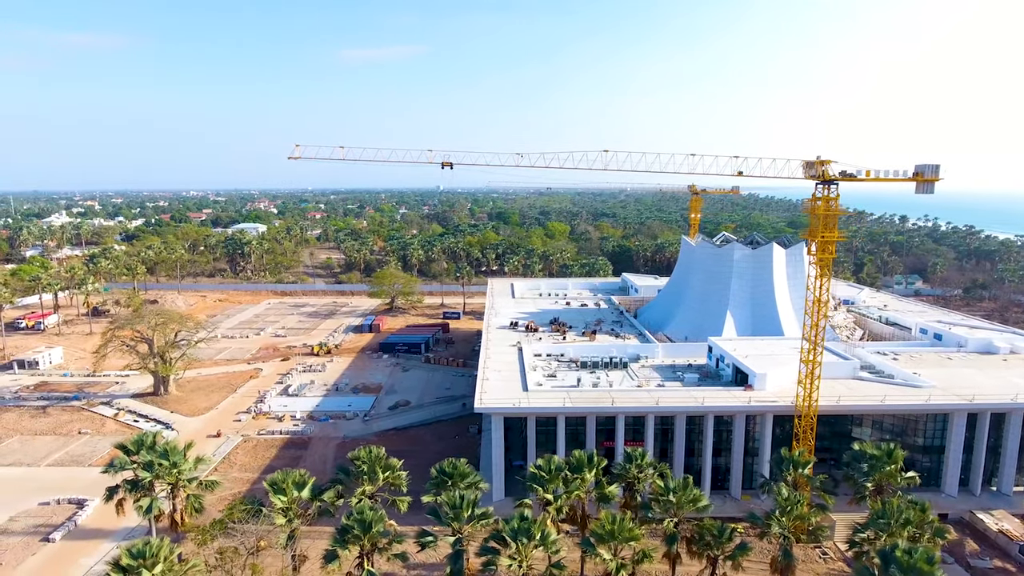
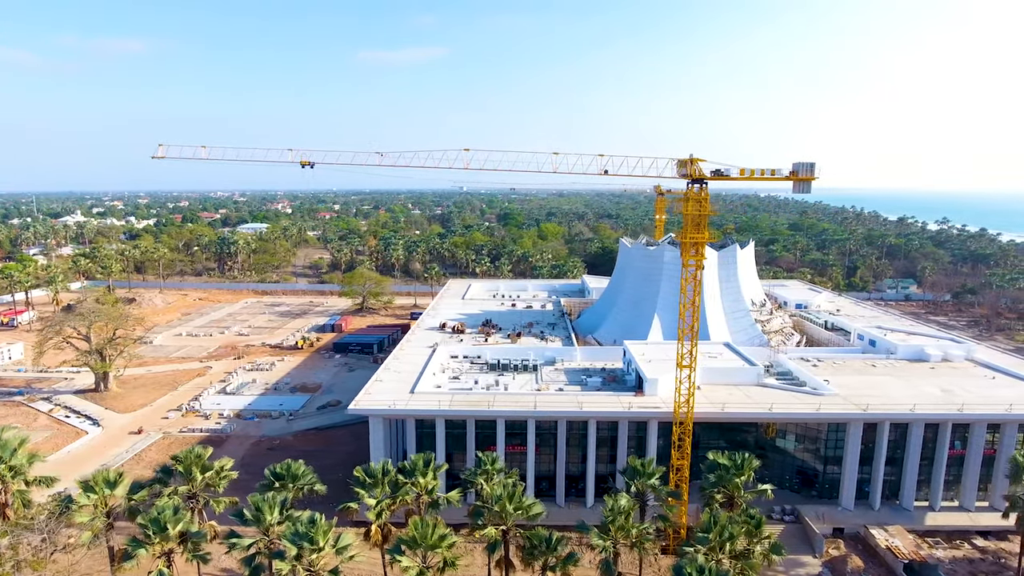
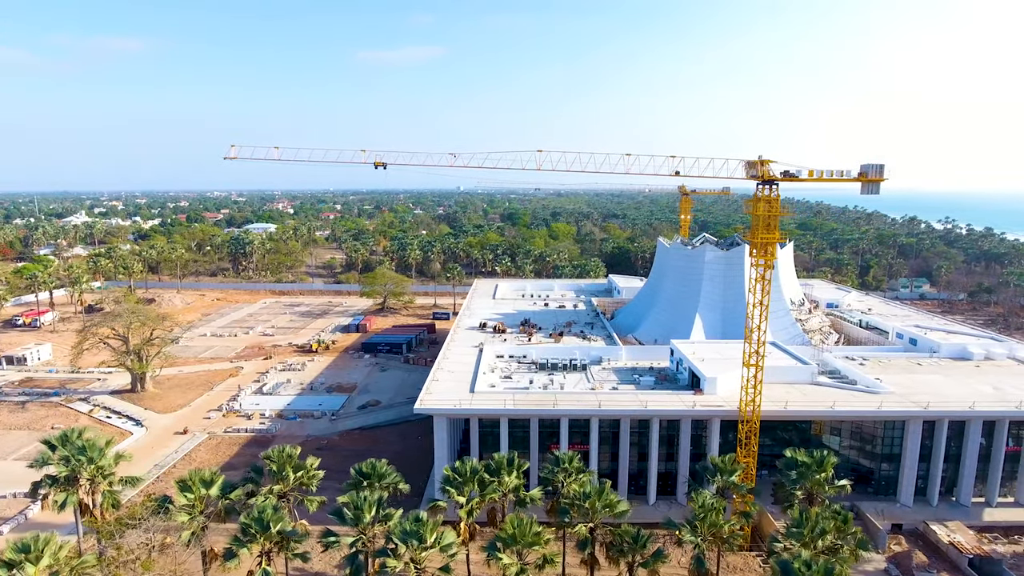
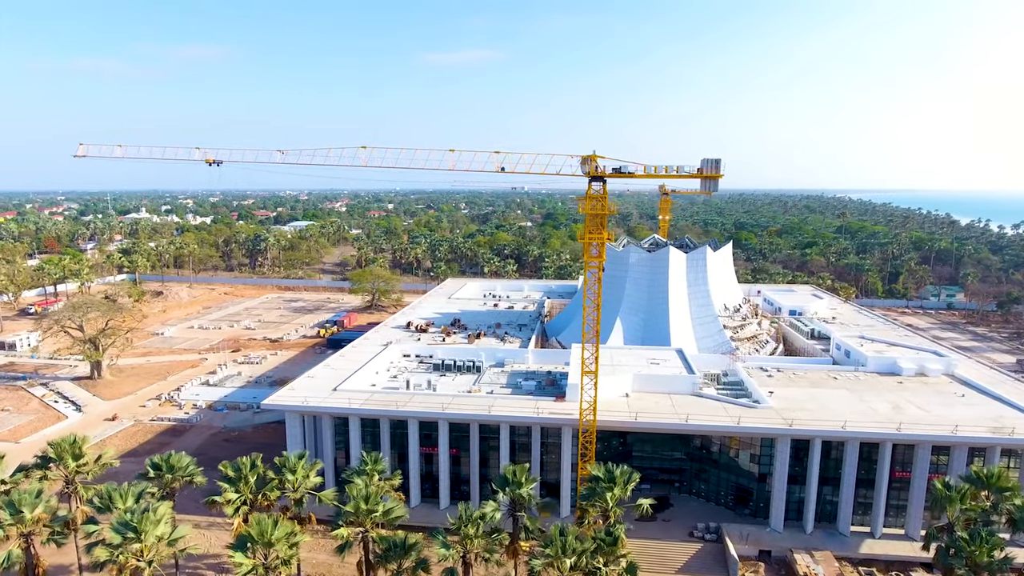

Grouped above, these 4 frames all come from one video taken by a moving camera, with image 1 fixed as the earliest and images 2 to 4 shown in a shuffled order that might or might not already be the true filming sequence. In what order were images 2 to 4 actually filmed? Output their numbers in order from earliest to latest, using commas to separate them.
3, 2, 4
